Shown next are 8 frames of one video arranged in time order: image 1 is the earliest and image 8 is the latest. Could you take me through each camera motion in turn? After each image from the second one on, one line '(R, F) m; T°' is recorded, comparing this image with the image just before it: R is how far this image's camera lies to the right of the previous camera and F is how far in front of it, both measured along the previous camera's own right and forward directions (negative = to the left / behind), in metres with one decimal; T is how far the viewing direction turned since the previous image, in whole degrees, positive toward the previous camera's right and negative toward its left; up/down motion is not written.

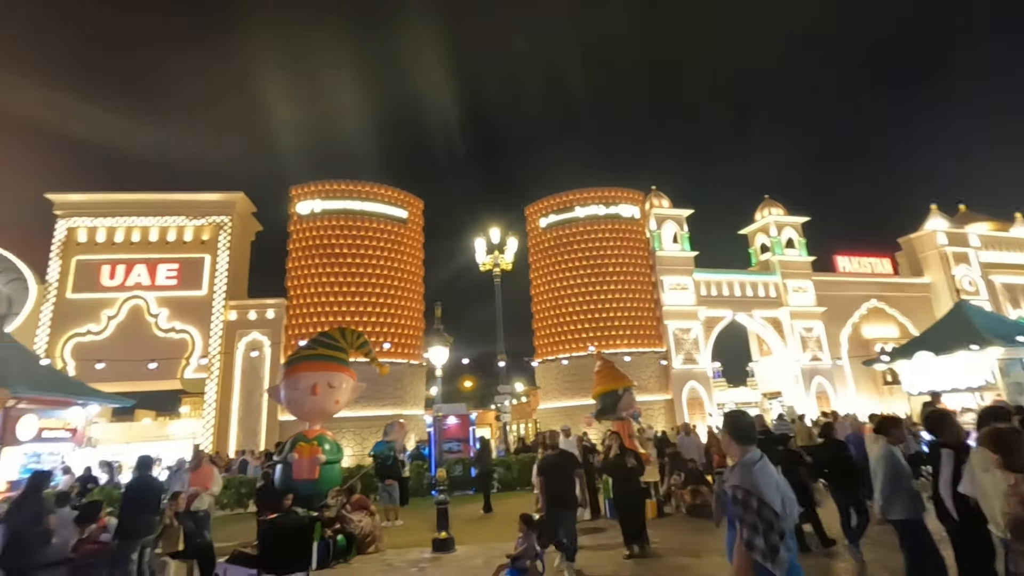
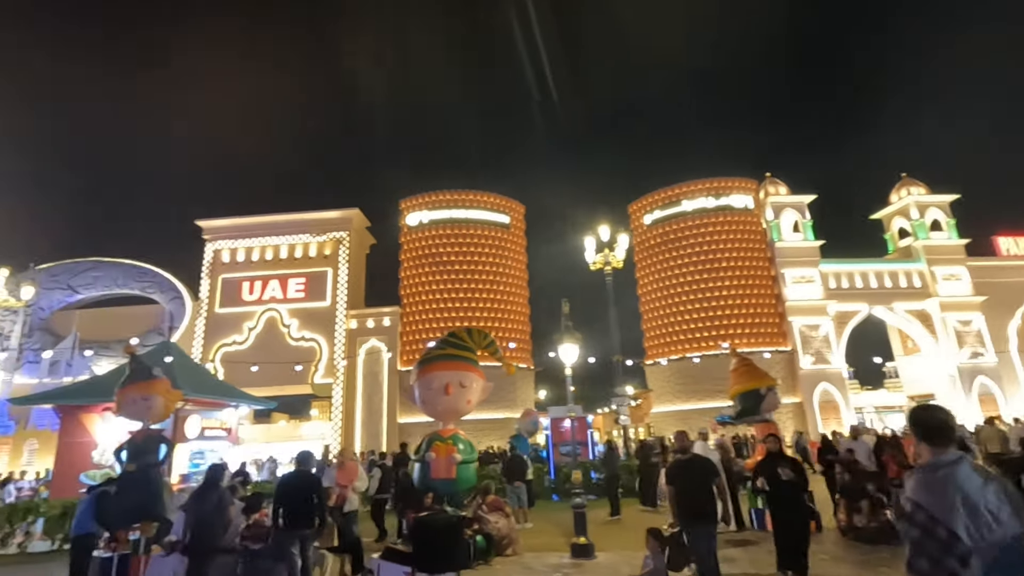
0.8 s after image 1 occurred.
(-0.4, +0.2) m; -10°
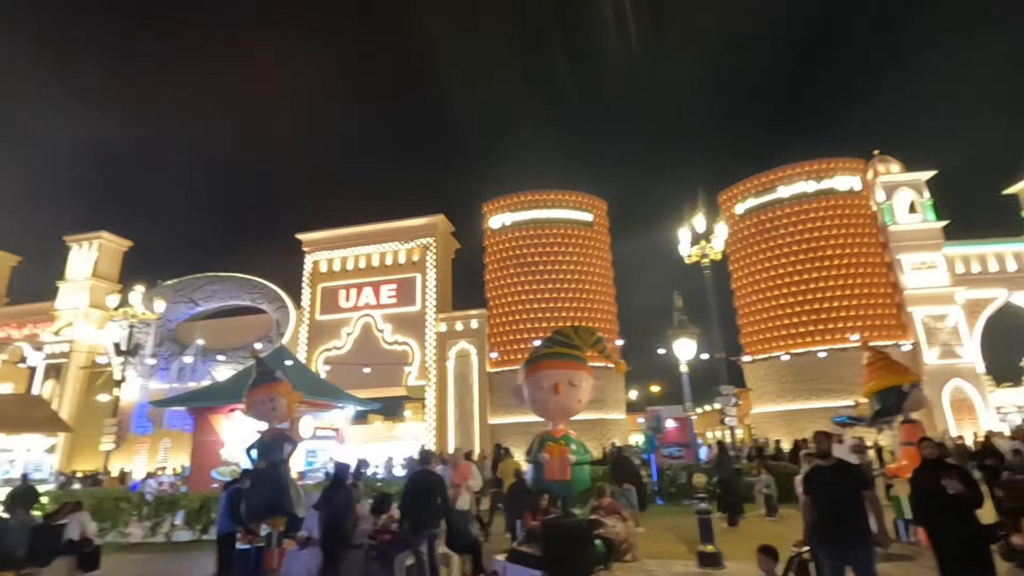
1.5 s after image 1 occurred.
(-0.3, +0.1) m; -8°
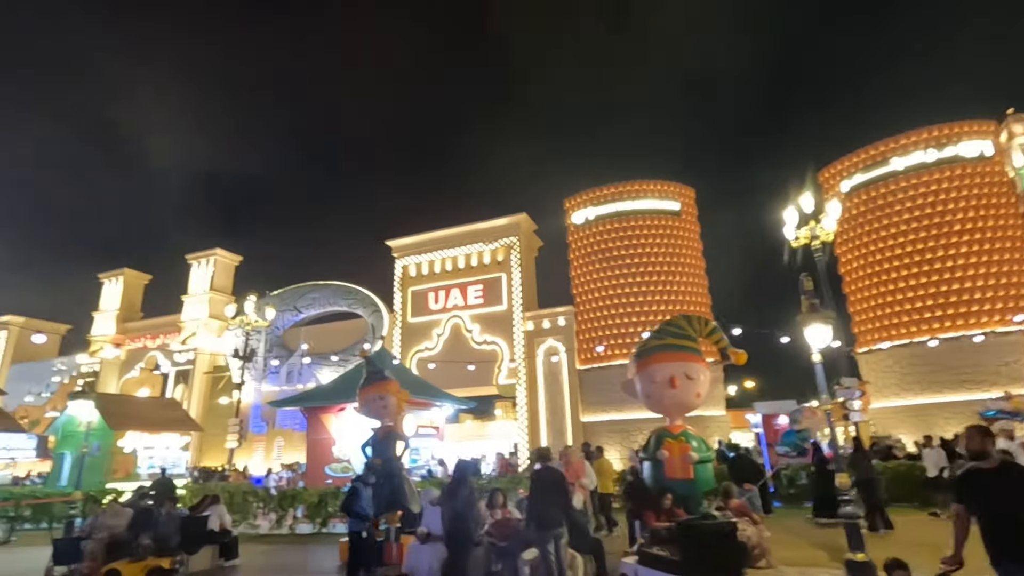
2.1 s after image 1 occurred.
(-0.3, +0.2) m; -8°
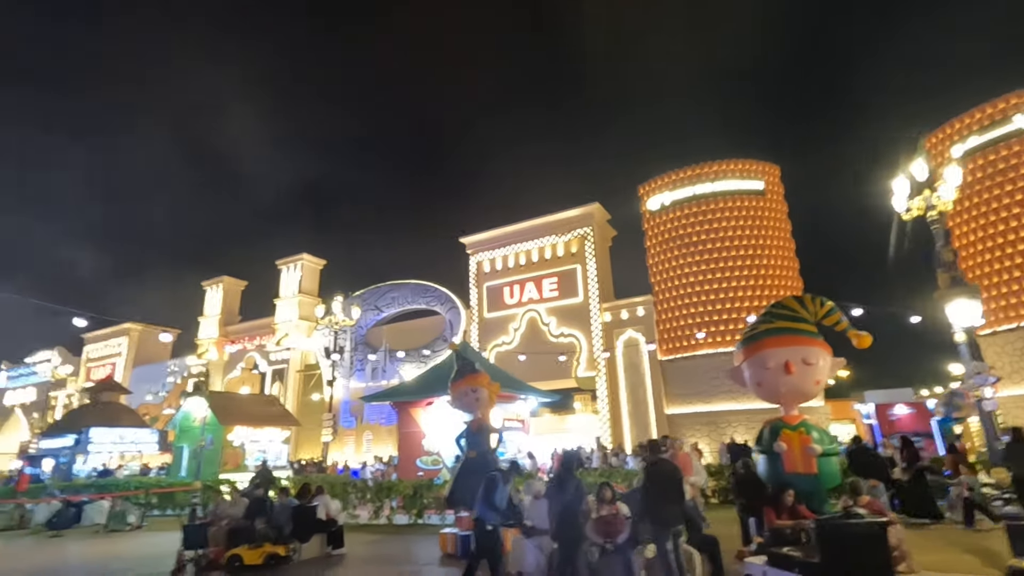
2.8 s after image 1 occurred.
(-0.3, +0.2) m; -7°
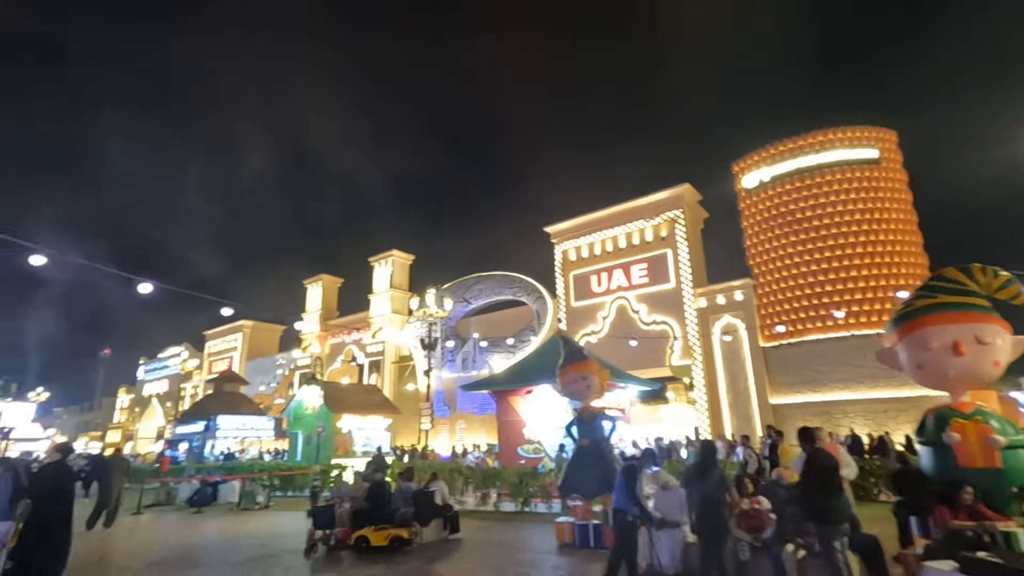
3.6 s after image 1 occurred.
(-0.4, +0.2) m; -8°
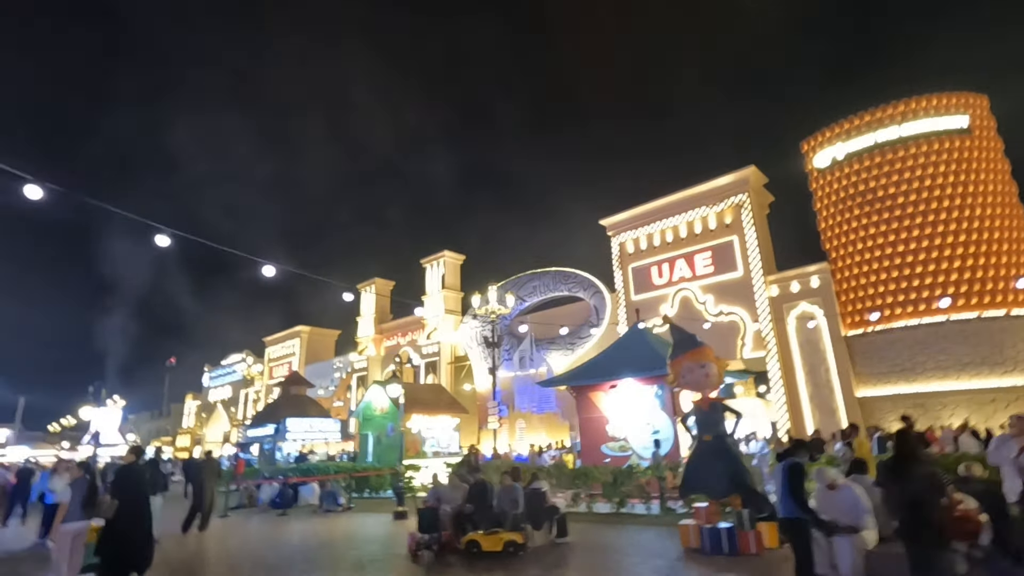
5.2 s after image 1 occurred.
(-0.8, +0.5) m; -4°
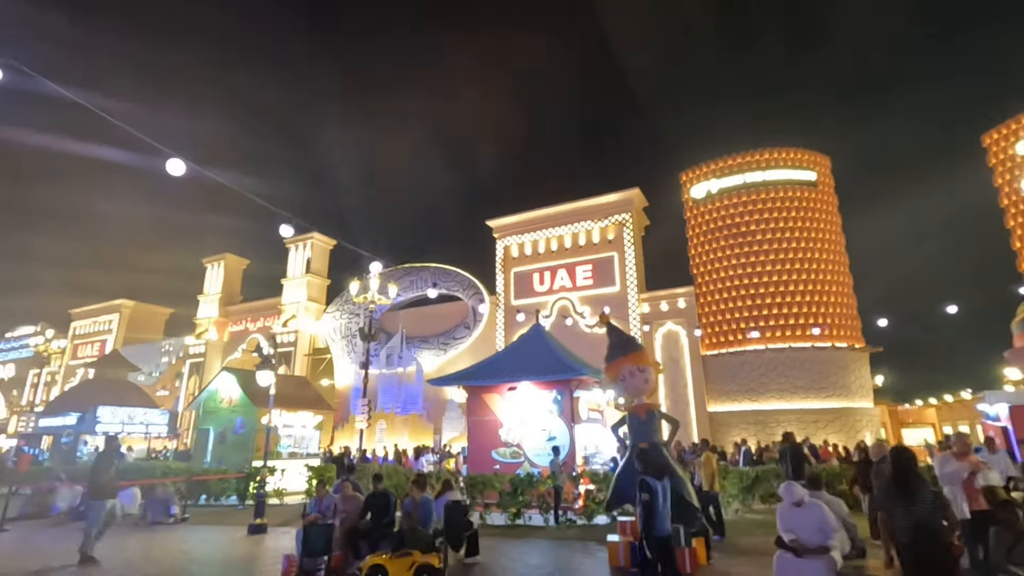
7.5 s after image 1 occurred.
(-0.8, +1.0) m; +15°
